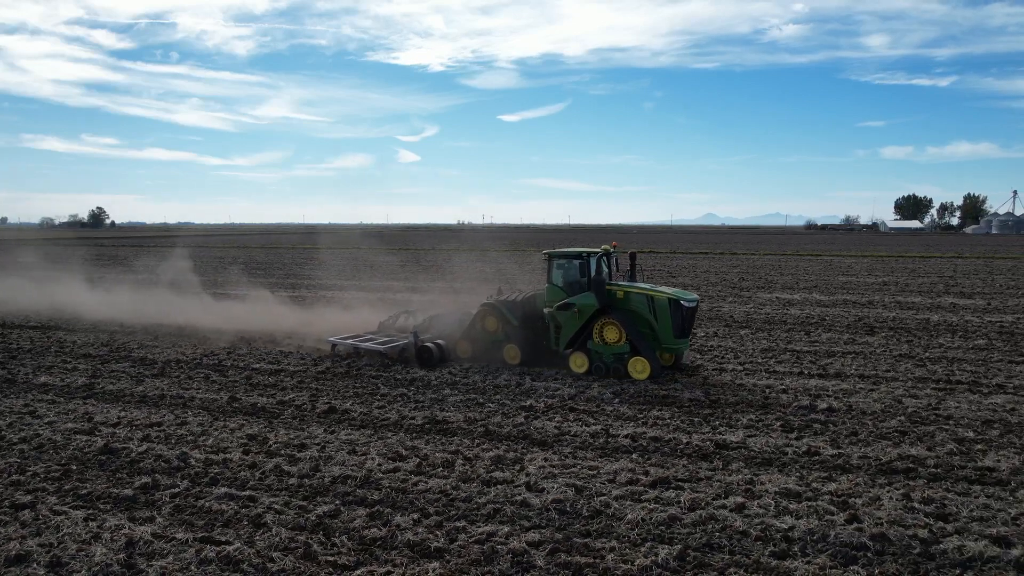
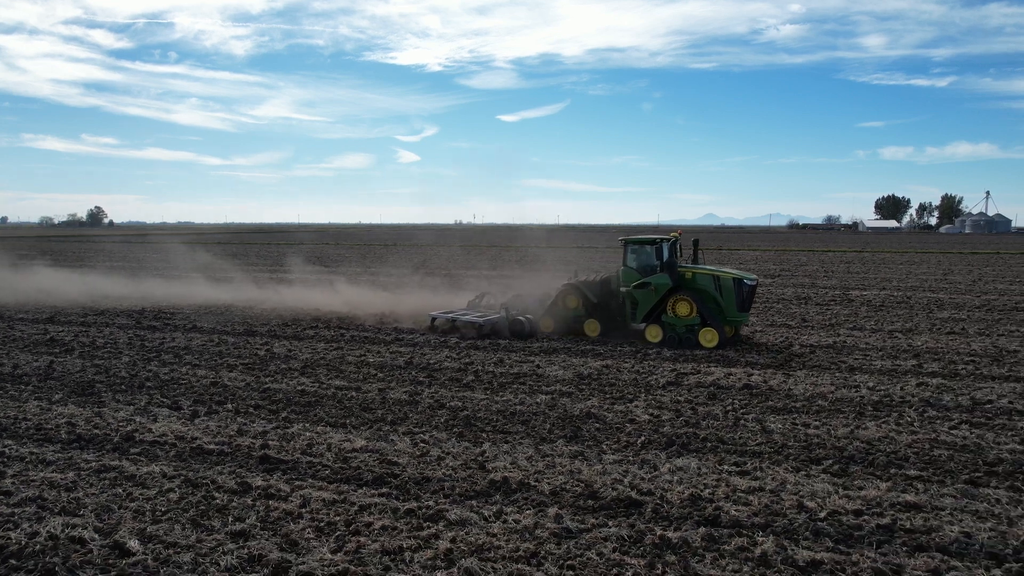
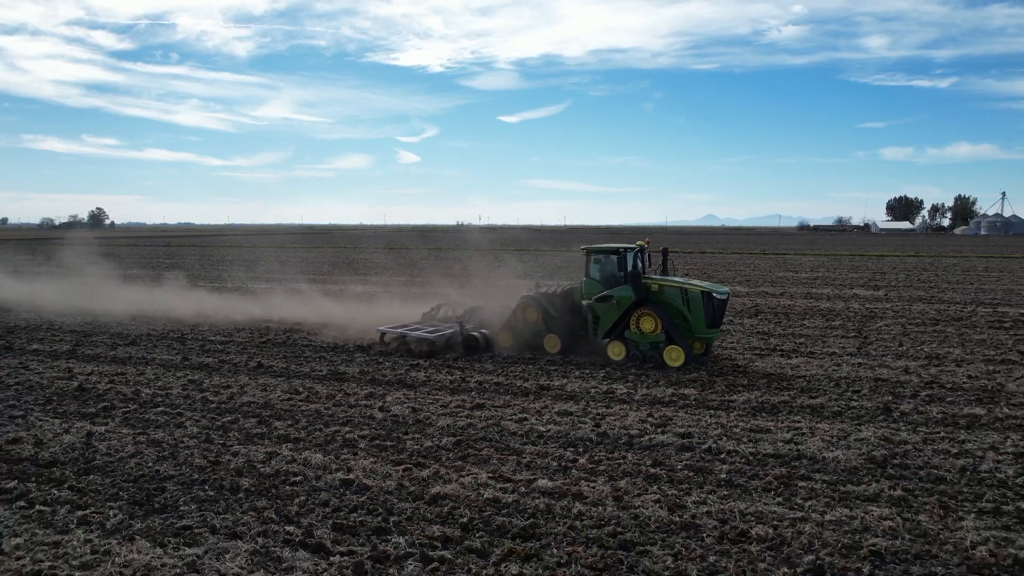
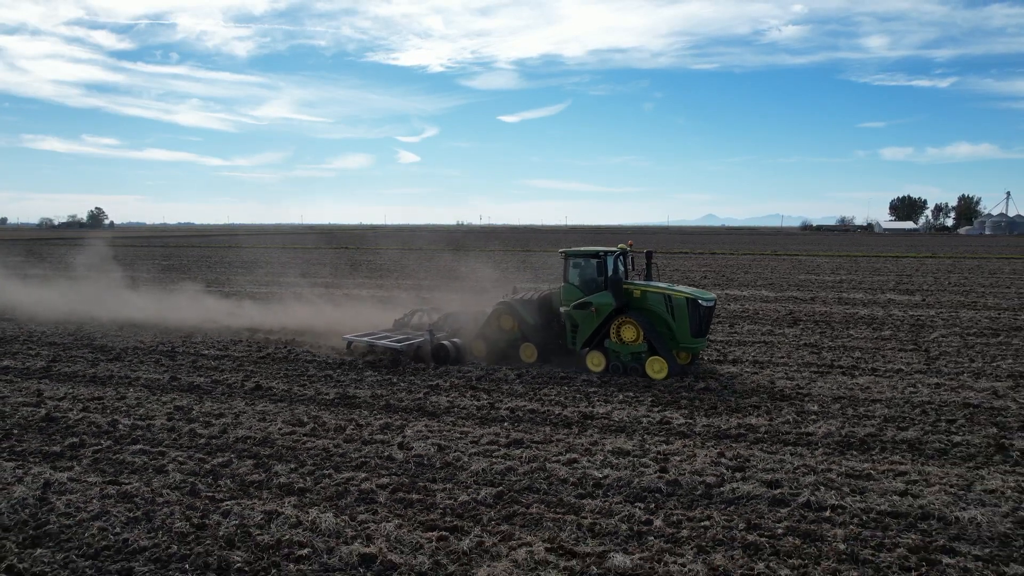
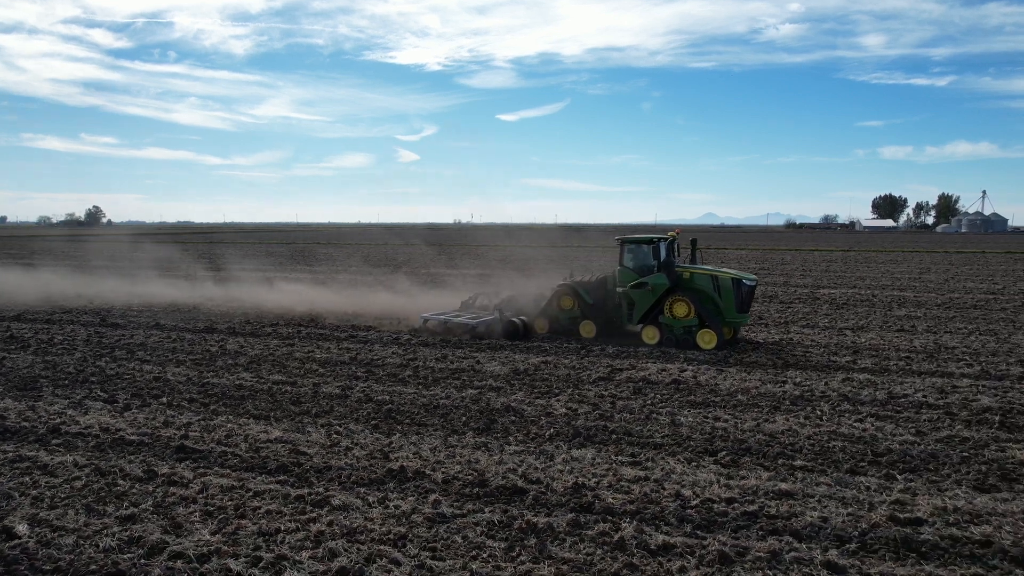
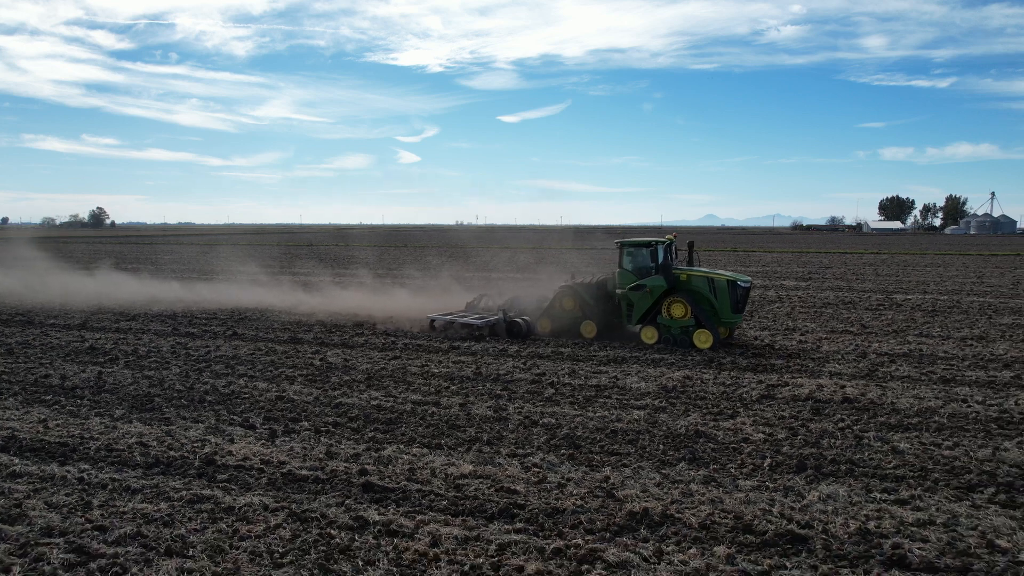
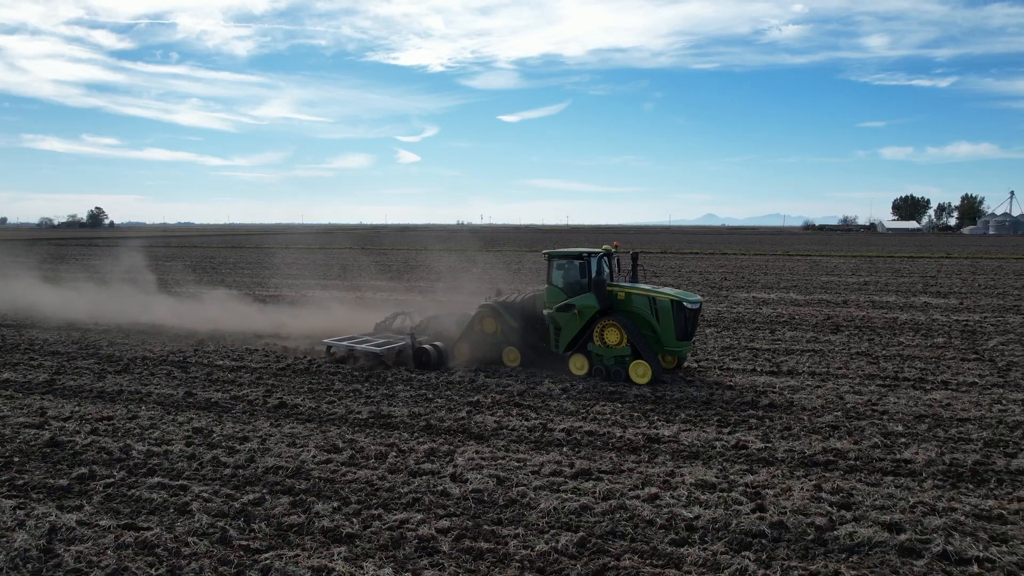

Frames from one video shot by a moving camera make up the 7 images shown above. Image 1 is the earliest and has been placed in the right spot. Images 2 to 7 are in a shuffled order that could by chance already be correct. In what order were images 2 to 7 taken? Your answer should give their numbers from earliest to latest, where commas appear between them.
7, 4, 3, 6, 2, 5
